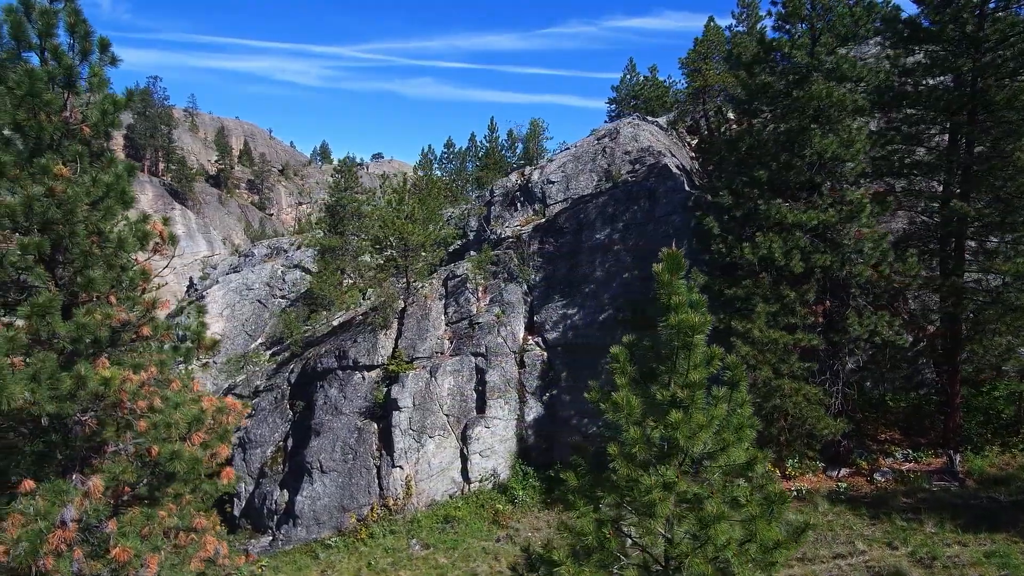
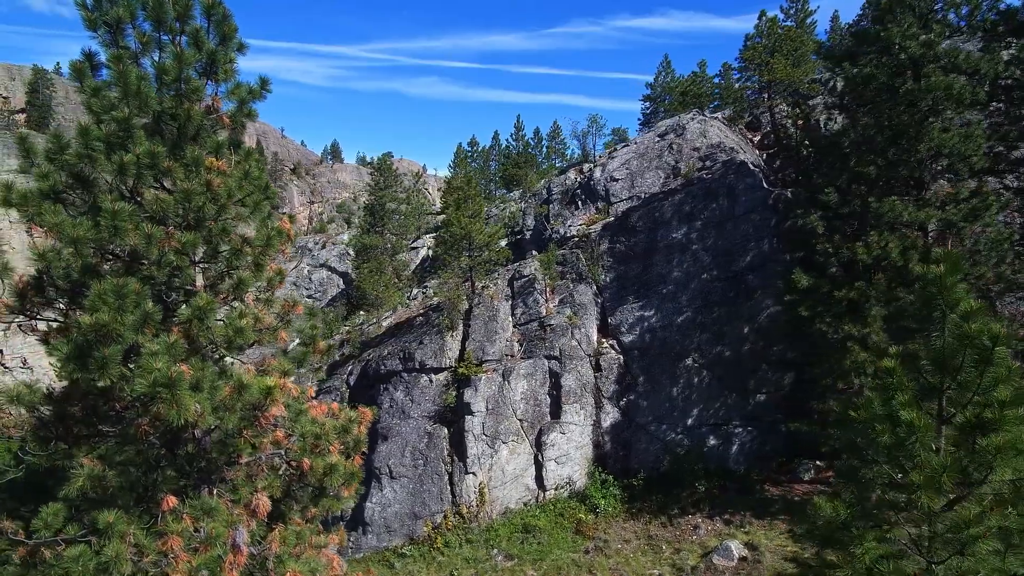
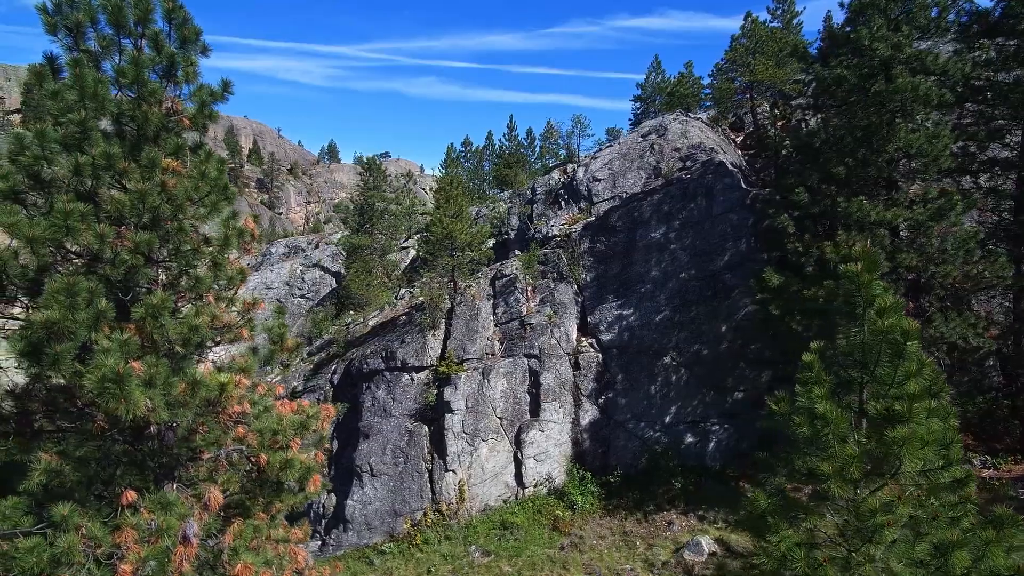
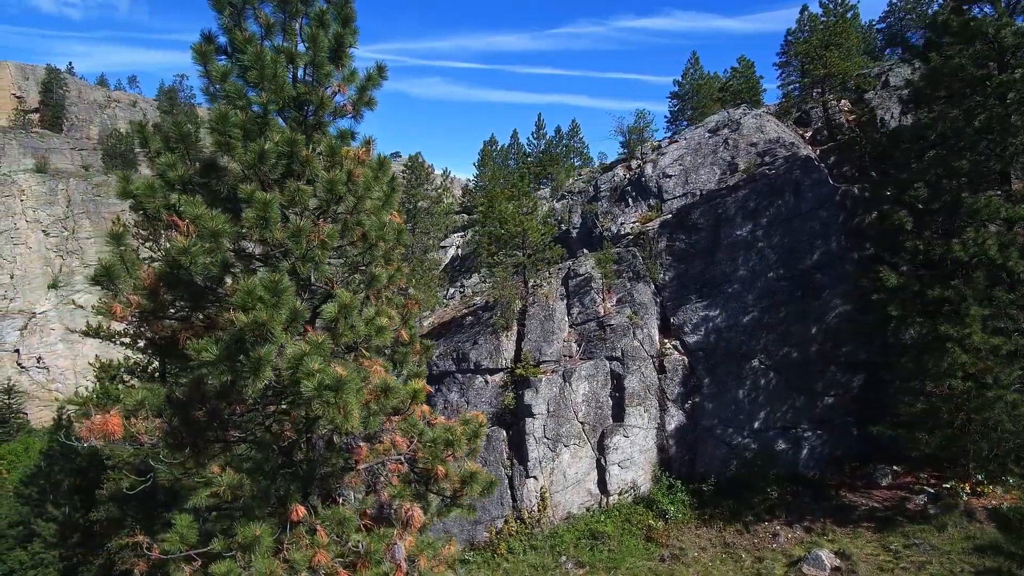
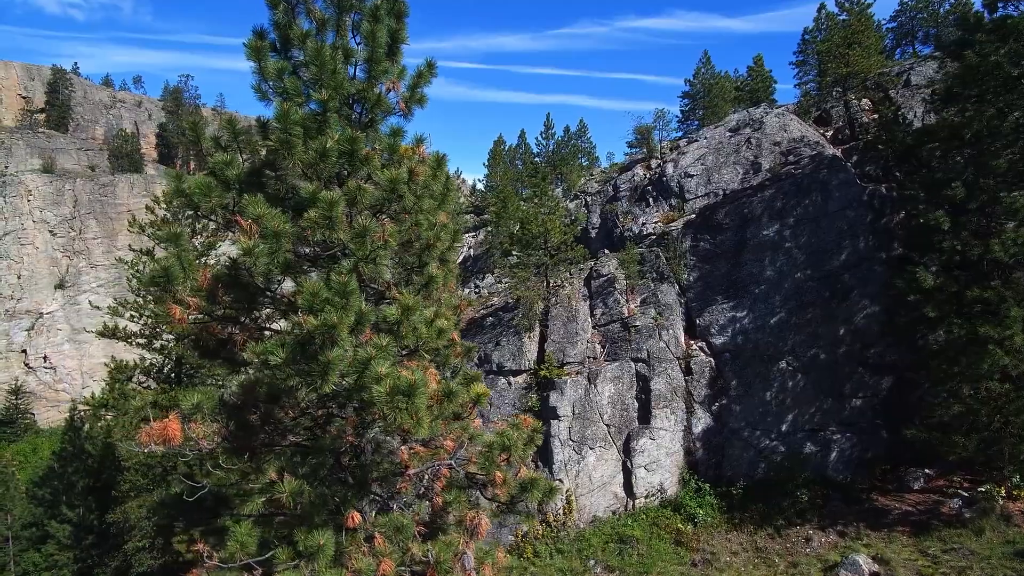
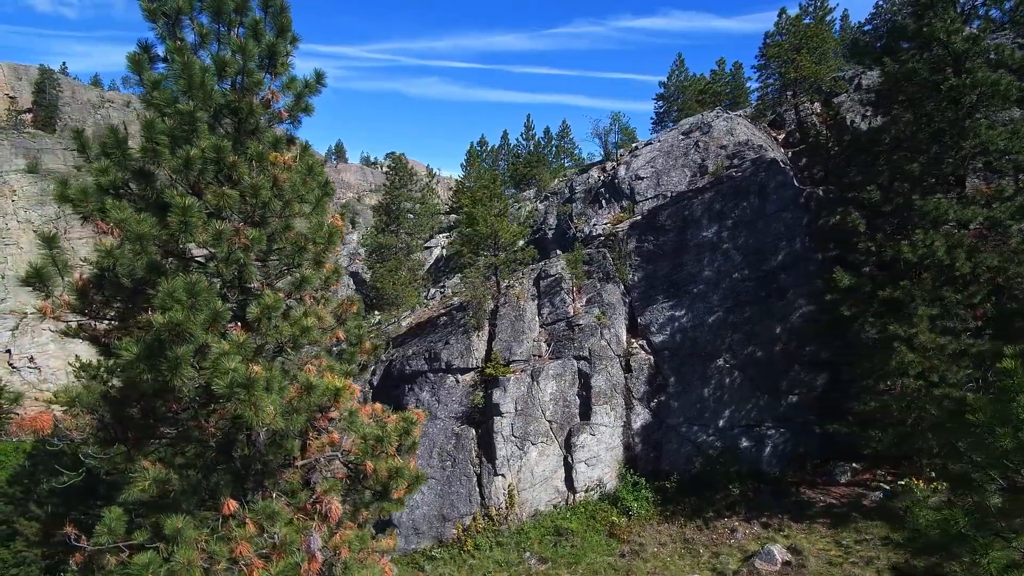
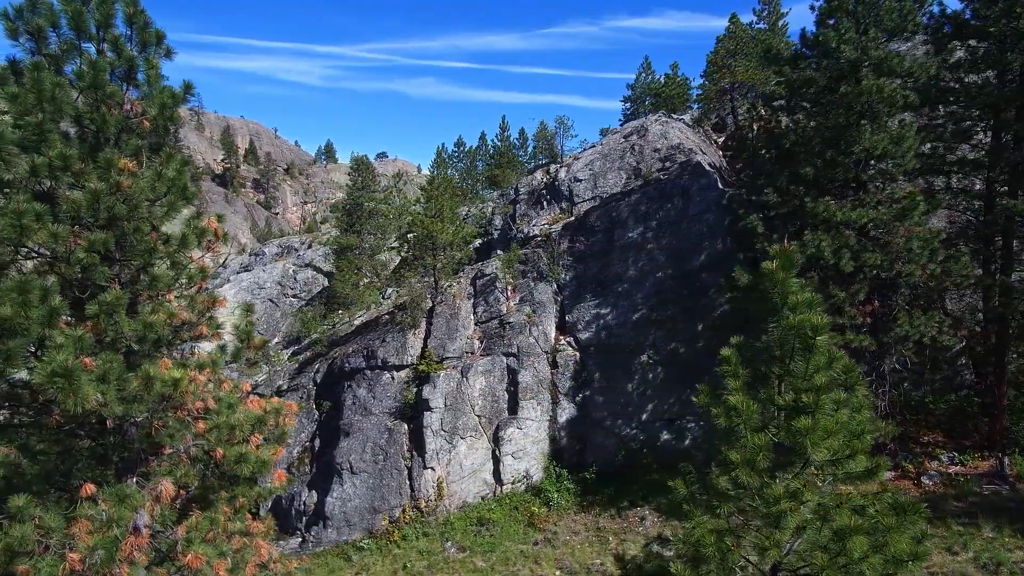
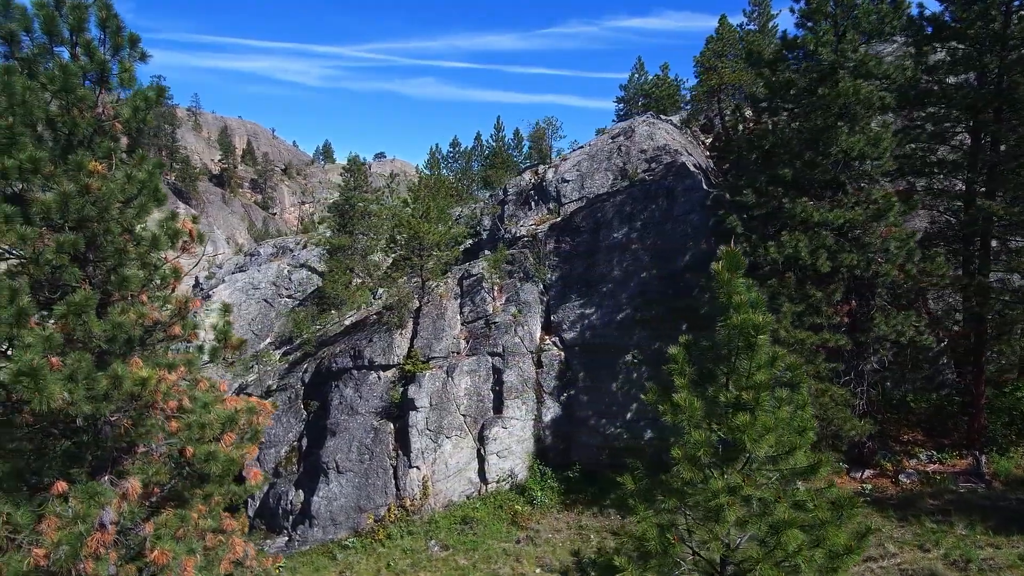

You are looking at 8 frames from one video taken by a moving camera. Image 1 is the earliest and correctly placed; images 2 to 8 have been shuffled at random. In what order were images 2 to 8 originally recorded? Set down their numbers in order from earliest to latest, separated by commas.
8, 7, 3, 2, 6, 4, 5
